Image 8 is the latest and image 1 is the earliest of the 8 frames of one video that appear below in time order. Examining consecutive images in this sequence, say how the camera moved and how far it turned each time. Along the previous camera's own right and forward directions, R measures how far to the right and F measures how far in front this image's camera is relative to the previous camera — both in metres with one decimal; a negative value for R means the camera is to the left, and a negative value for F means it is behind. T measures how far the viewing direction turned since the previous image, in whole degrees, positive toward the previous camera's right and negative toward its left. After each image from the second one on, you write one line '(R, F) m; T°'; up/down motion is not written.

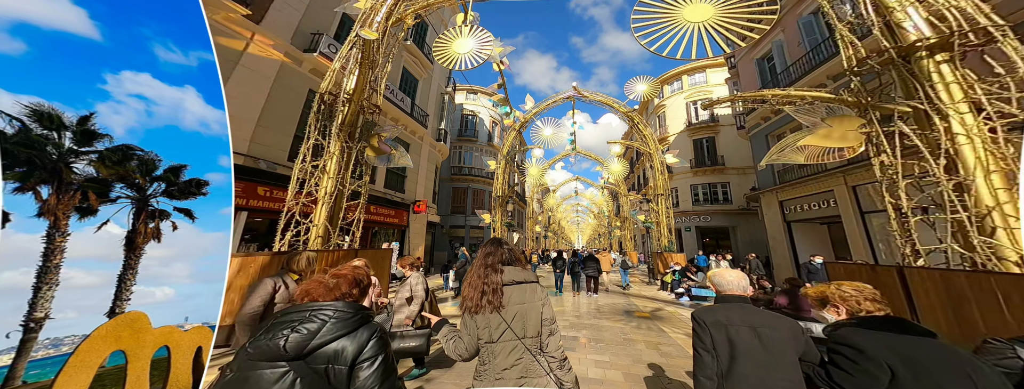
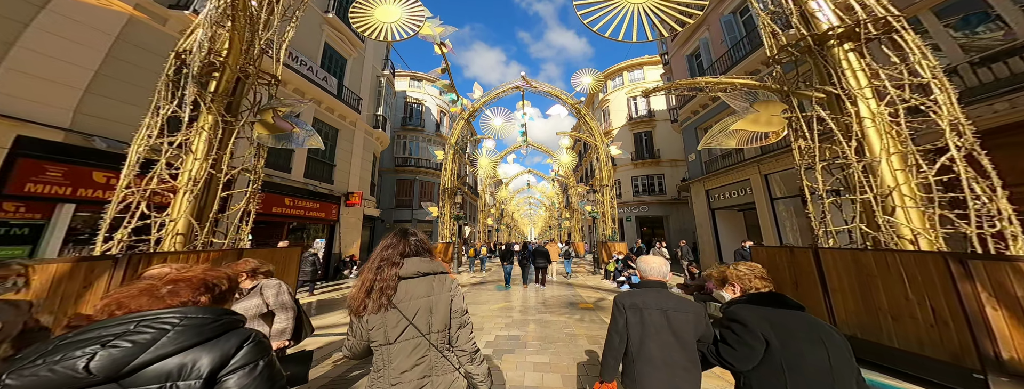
(+0.4, +0.5) m; +9°
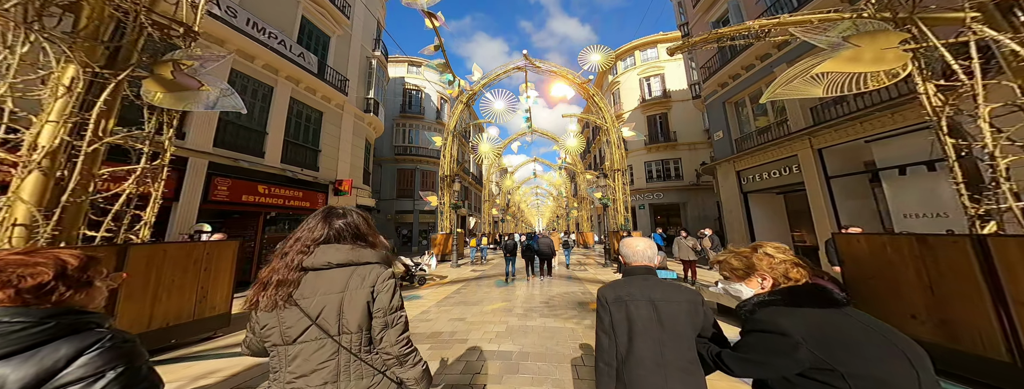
(+0.2, +1.1) m; -2°
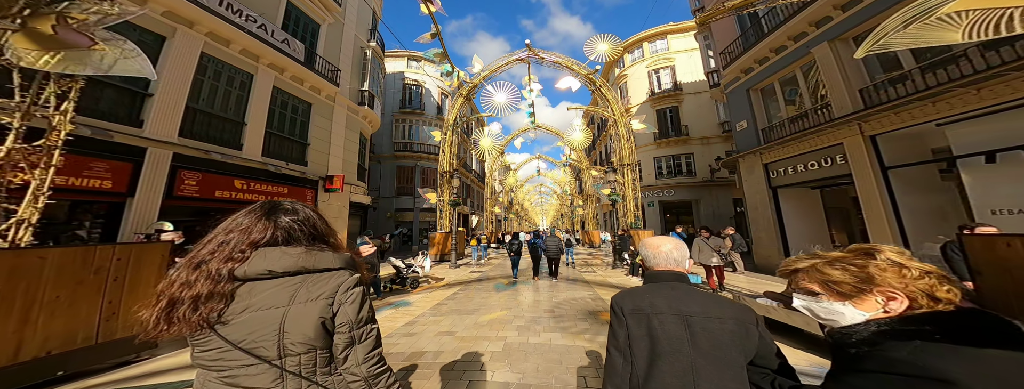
(+0.1, +0.8) m; -1°
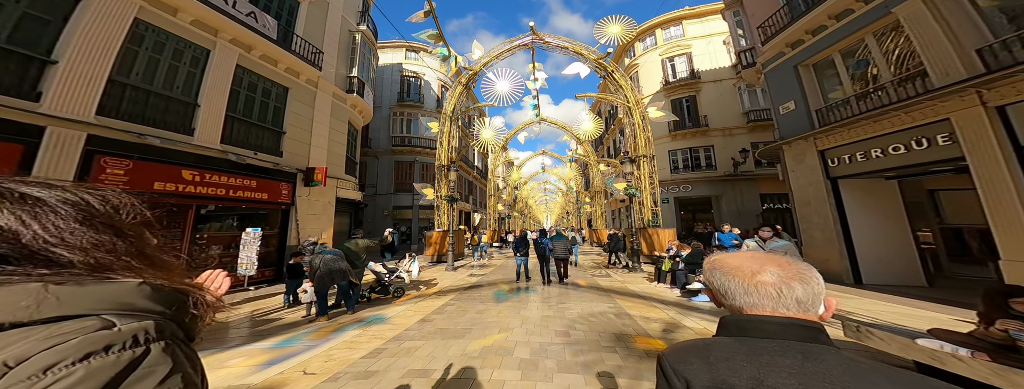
(+0.1, +1.2) m; -1°
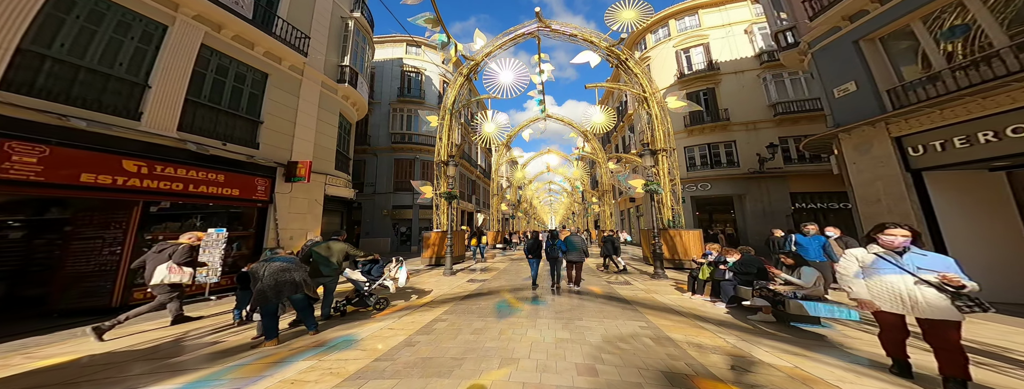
(0.0, +1.1) m; -1°
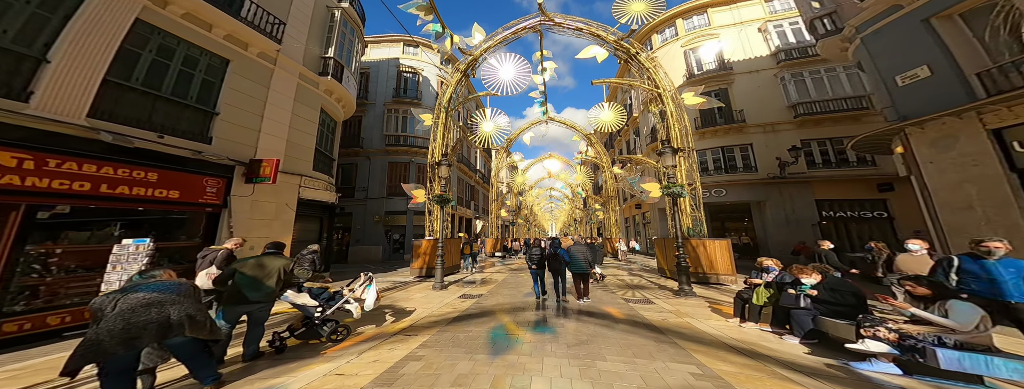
(0.0, +1.2) m; 0°
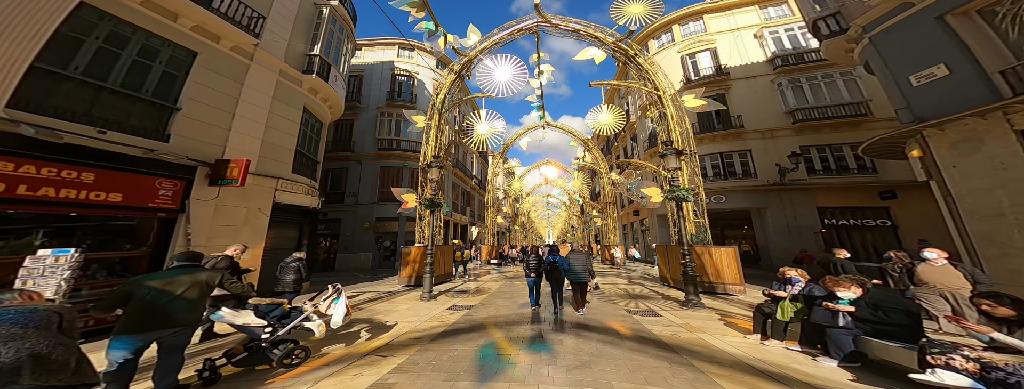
(+0.1, +0.5) m; +1°
